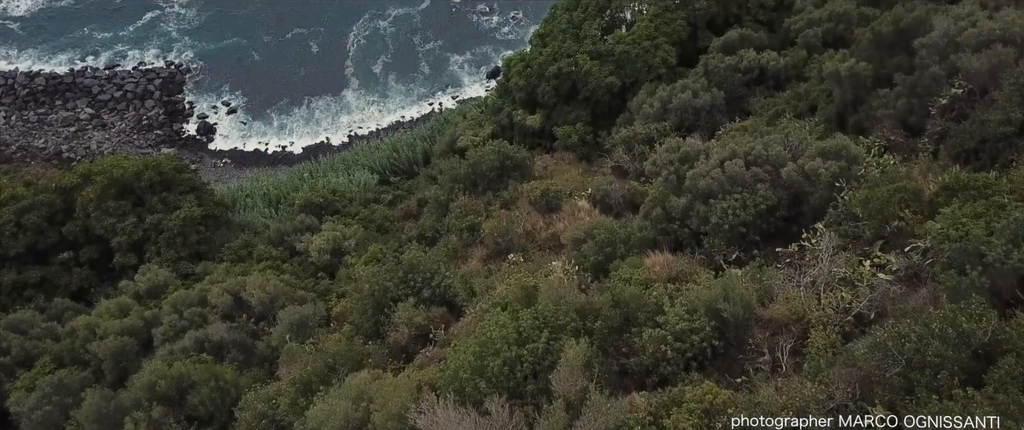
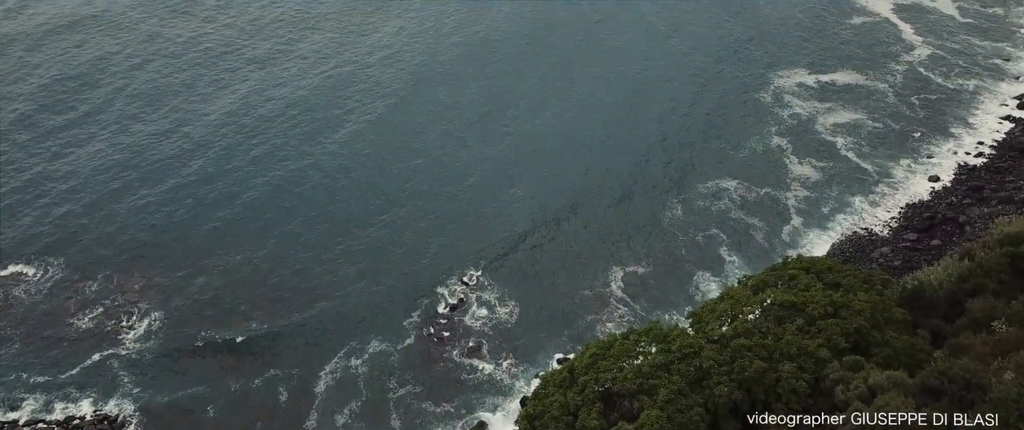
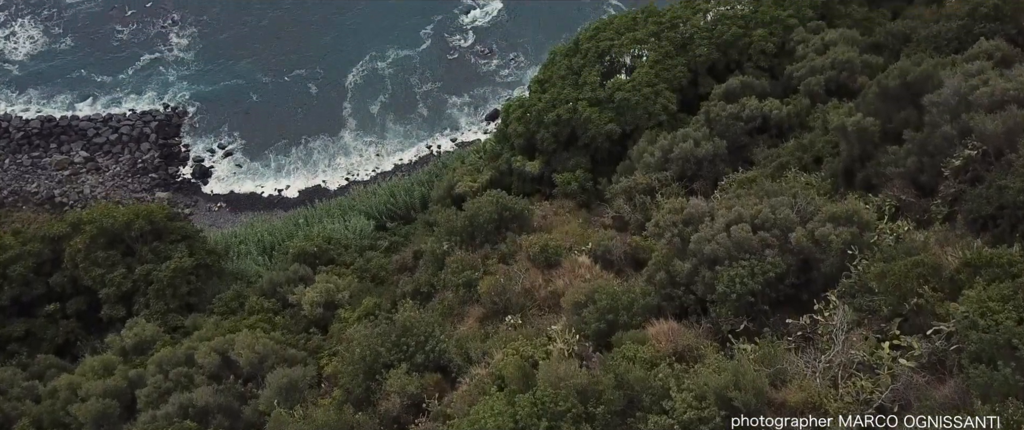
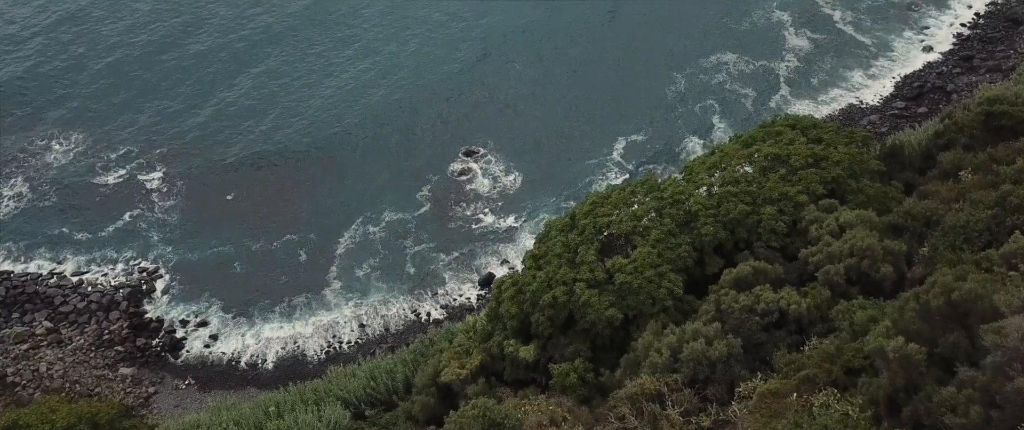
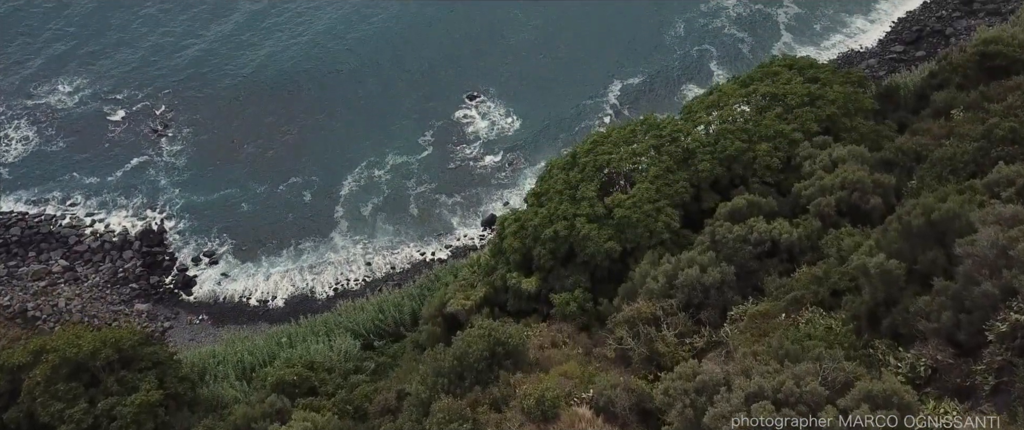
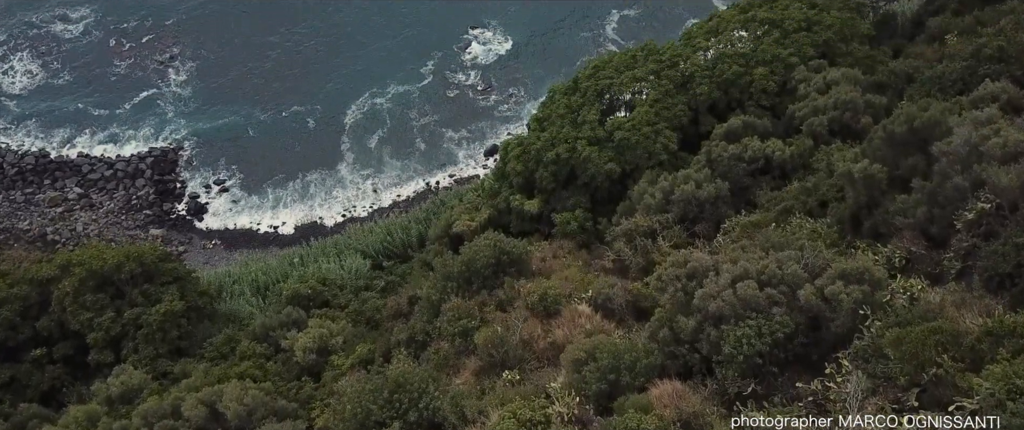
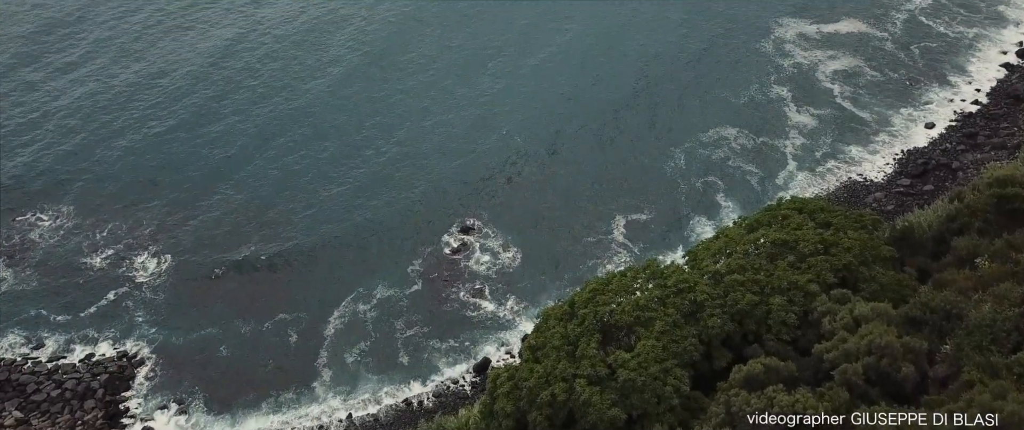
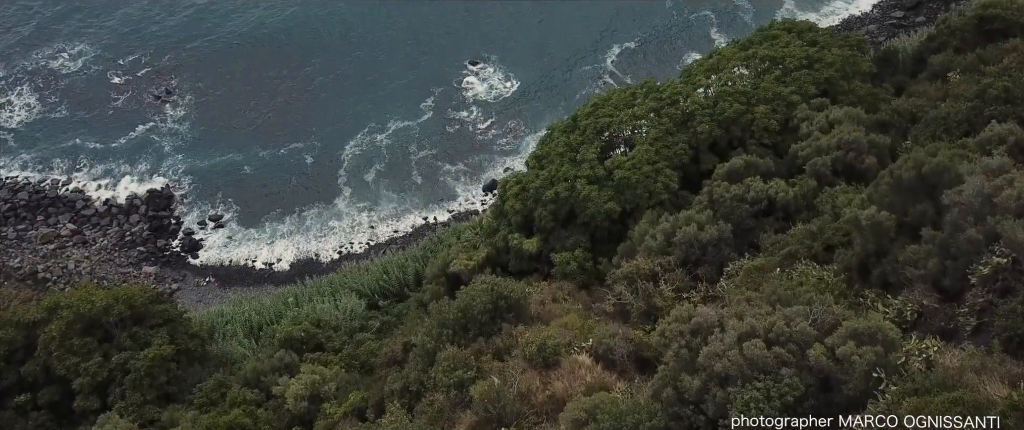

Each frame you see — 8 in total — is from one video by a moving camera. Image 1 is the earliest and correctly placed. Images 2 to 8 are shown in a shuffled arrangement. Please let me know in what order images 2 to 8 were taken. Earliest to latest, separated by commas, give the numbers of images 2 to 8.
3, 6, 8, 5, 4, 7, 2
